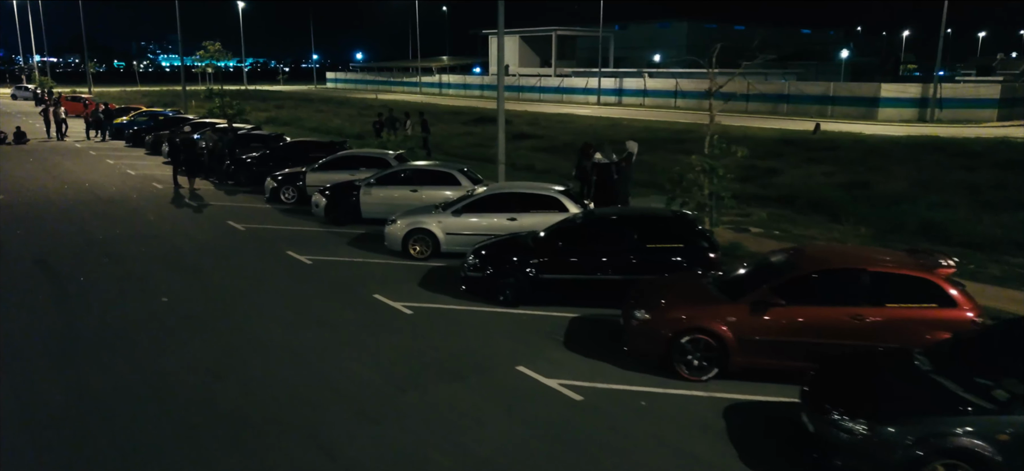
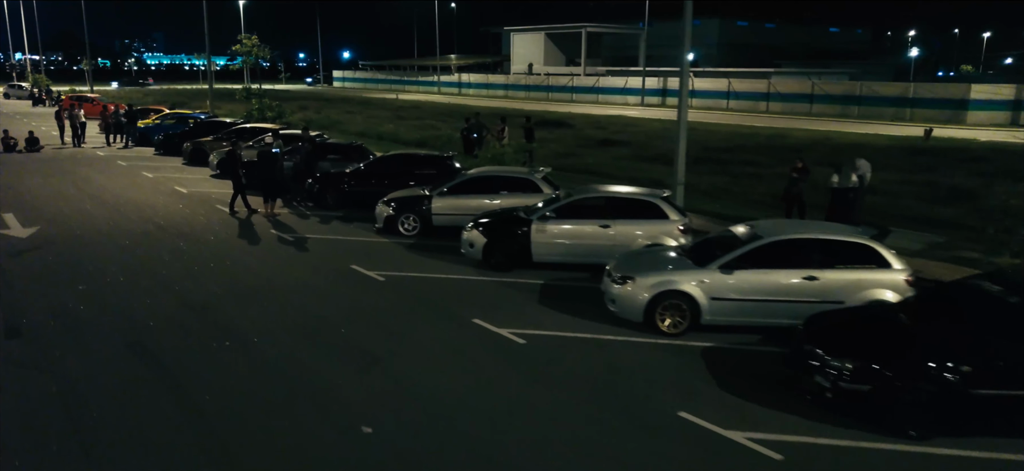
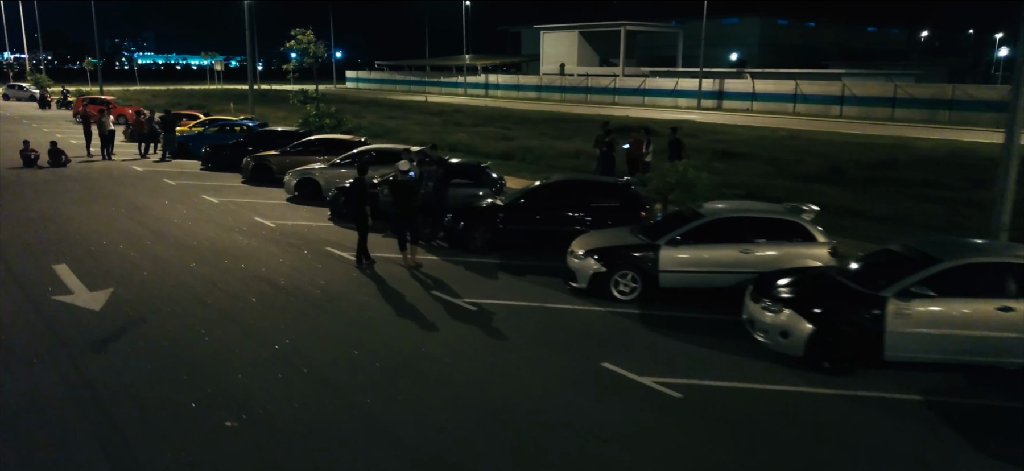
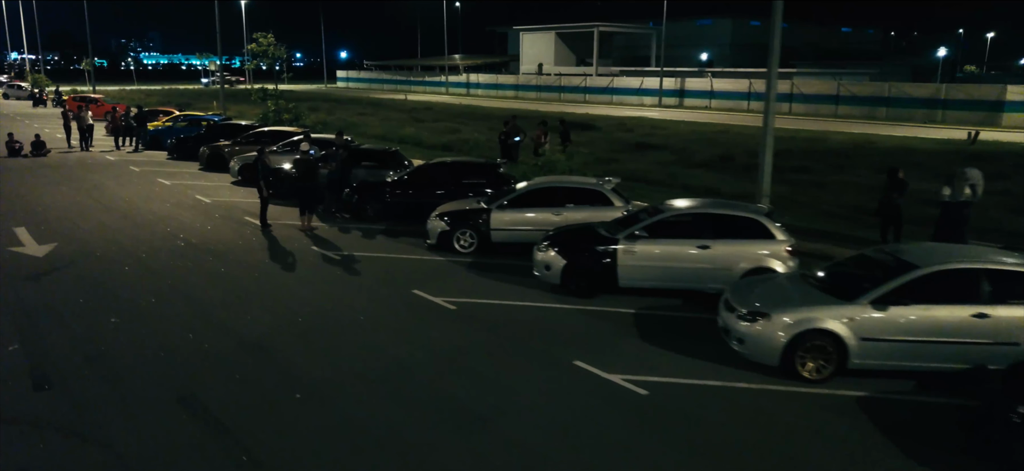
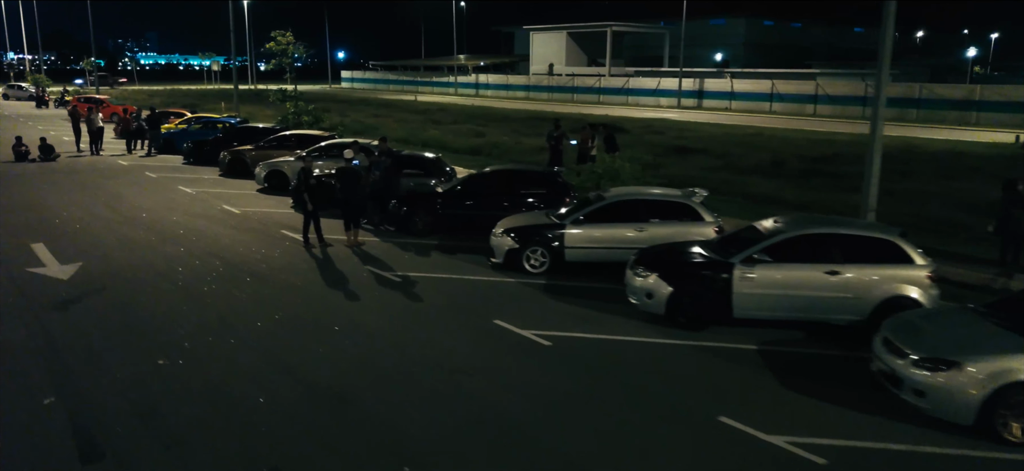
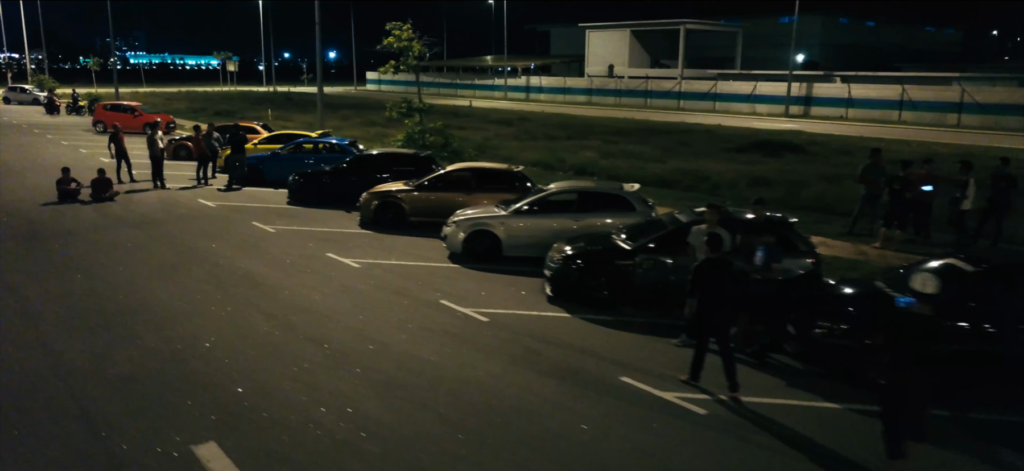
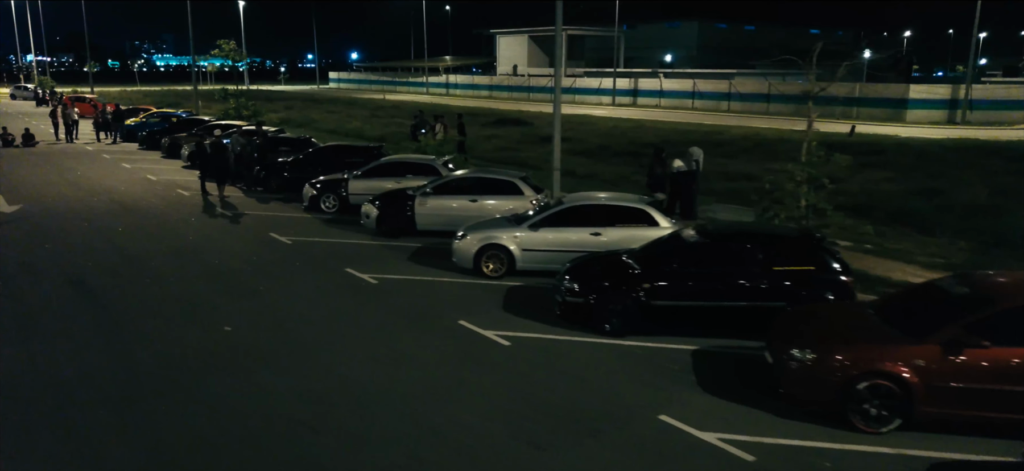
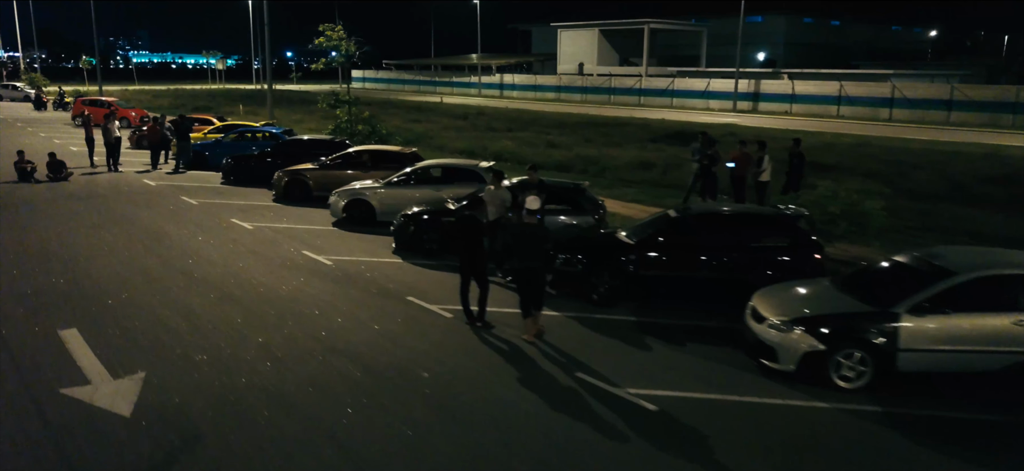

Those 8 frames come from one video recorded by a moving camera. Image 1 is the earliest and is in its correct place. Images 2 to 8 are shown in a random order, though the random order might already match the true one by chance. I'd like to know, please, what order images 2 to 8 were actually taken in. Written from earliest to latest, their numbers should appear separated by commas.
7, 2, 4, 5, 3, 8, 6
